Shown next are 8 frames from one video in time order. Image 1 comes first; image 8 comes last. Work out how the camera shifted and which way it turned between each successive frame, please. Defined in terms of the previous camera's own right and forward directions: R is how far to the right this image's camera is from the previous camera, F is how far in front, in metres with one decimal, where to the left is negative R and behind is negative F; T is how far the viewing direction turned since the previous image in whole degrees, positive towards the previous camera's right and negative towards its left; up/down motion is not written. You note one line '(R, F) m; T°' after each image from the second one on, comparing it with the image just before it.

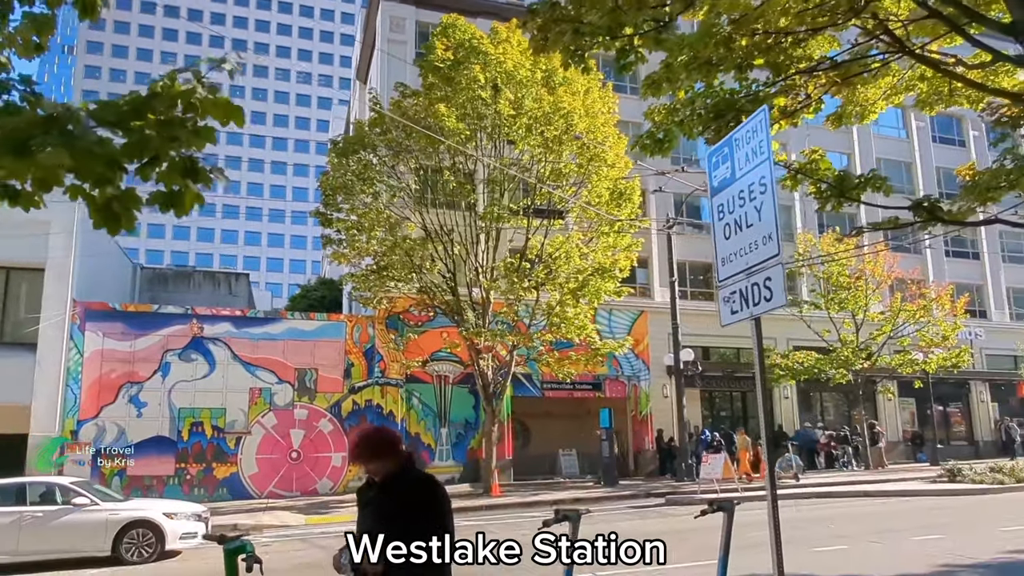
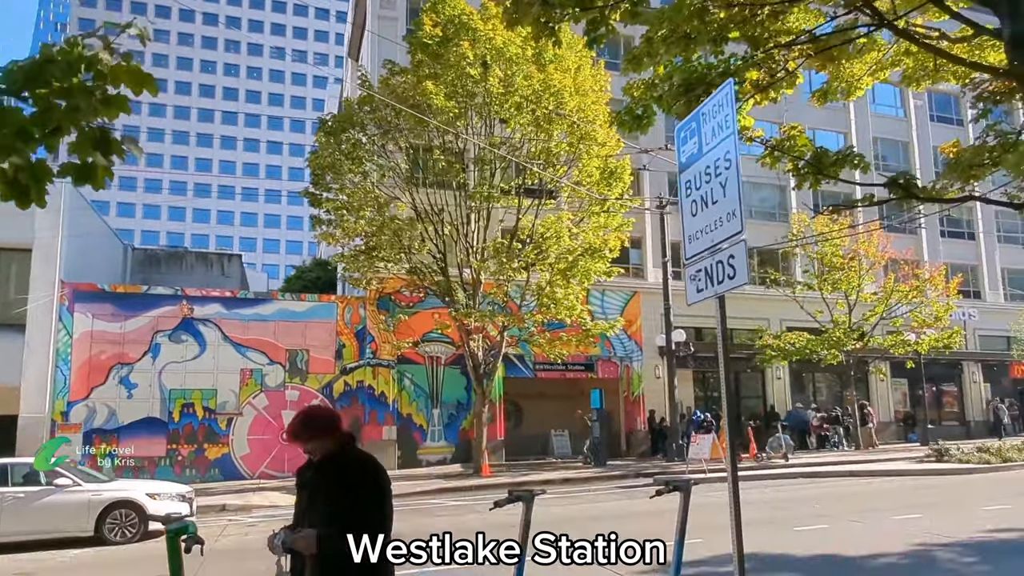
(+0.3, +0.1) m; 0°
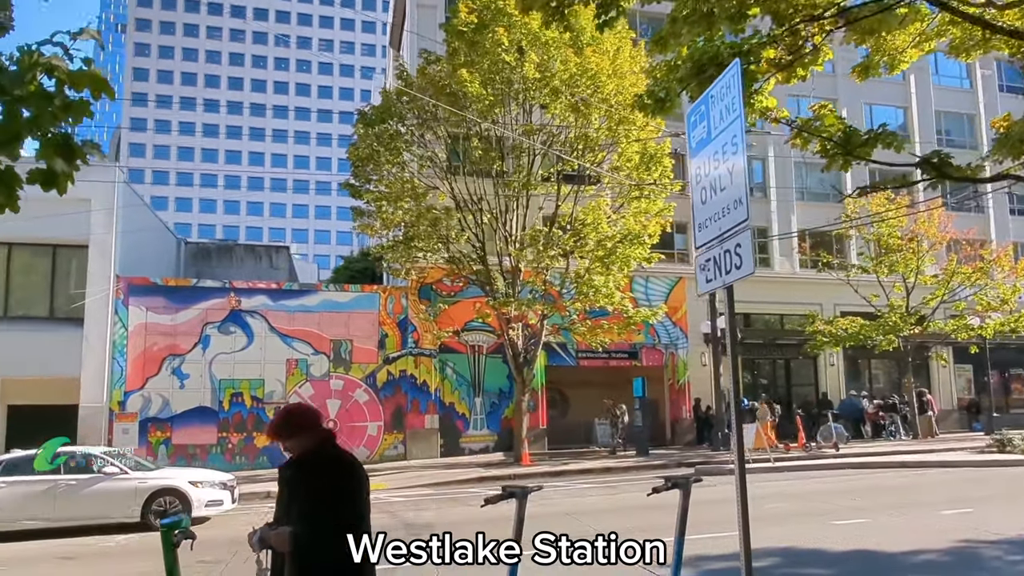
(+0.3, +0.1) m; -4°
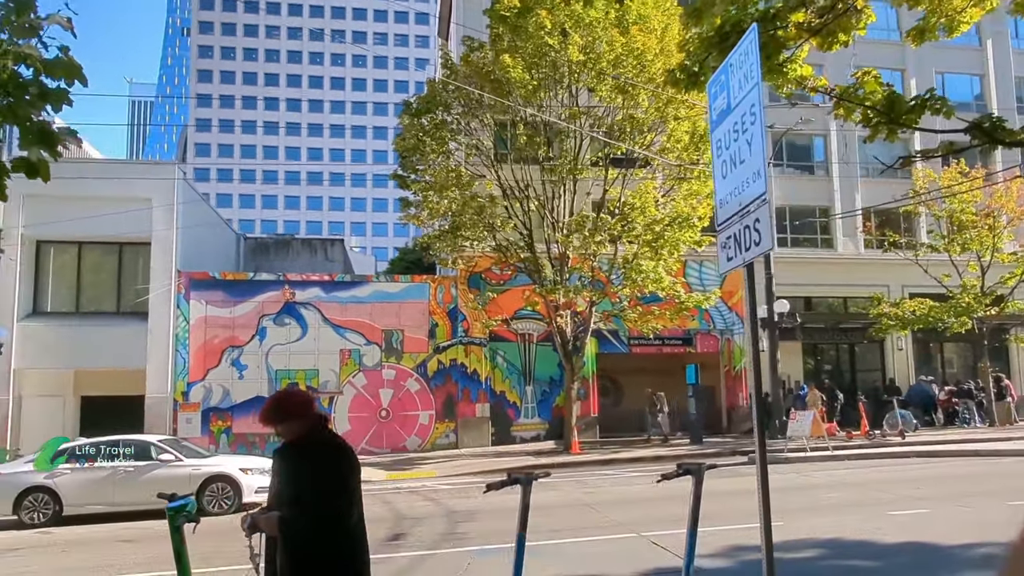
(+0.3, +0.2) m; -4°
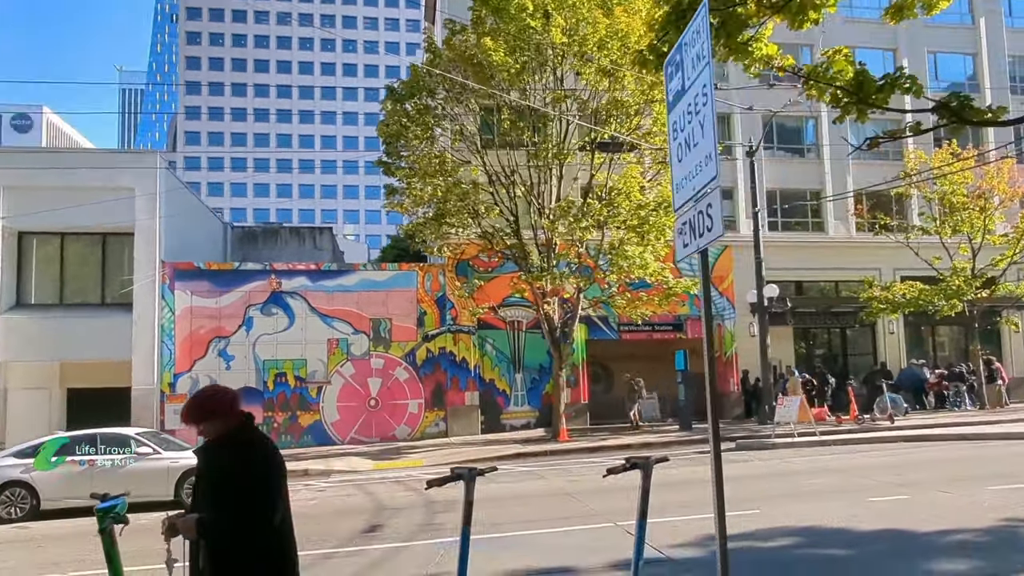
(+0.3, +0.2) m; 0°
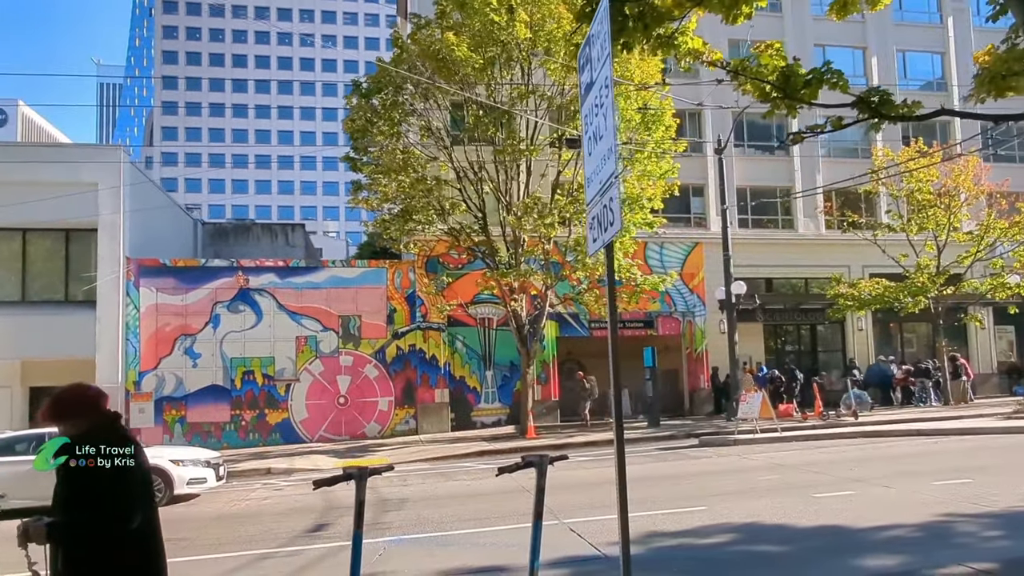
(+0.5, +0.1) m; +1°
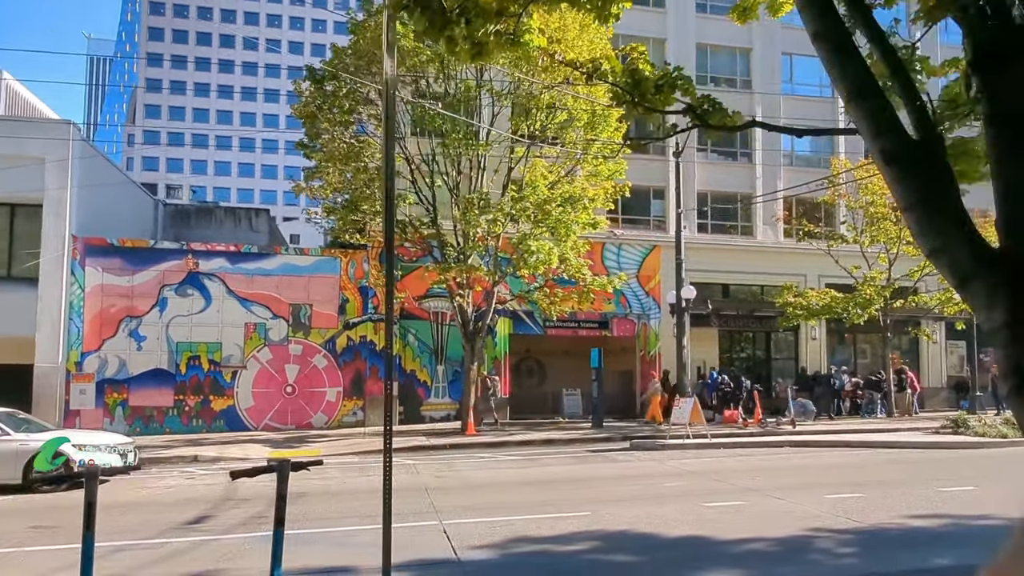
(+1.2, +0.1) m; +1°
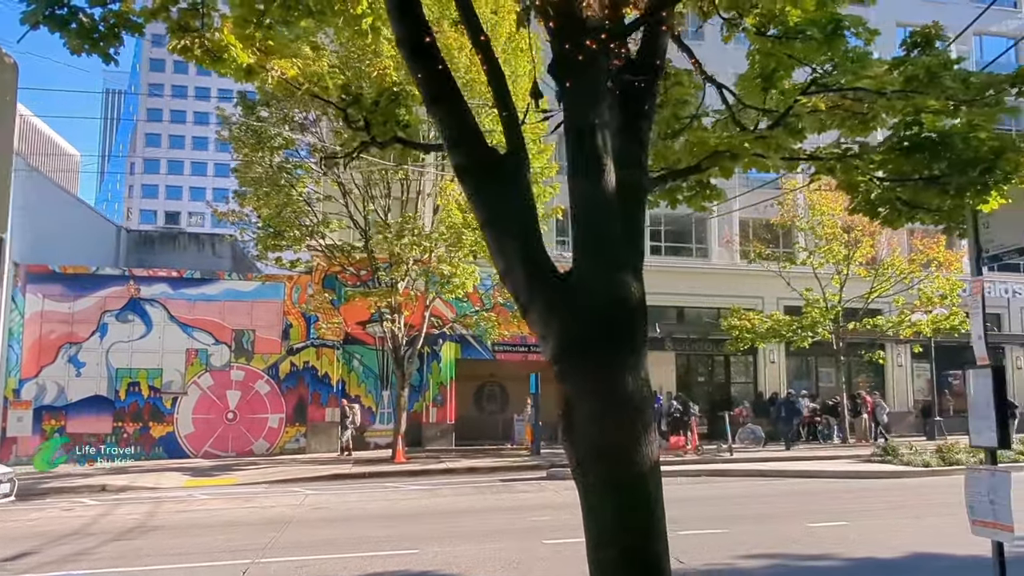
(+2.2, +0.4) m; -1°
